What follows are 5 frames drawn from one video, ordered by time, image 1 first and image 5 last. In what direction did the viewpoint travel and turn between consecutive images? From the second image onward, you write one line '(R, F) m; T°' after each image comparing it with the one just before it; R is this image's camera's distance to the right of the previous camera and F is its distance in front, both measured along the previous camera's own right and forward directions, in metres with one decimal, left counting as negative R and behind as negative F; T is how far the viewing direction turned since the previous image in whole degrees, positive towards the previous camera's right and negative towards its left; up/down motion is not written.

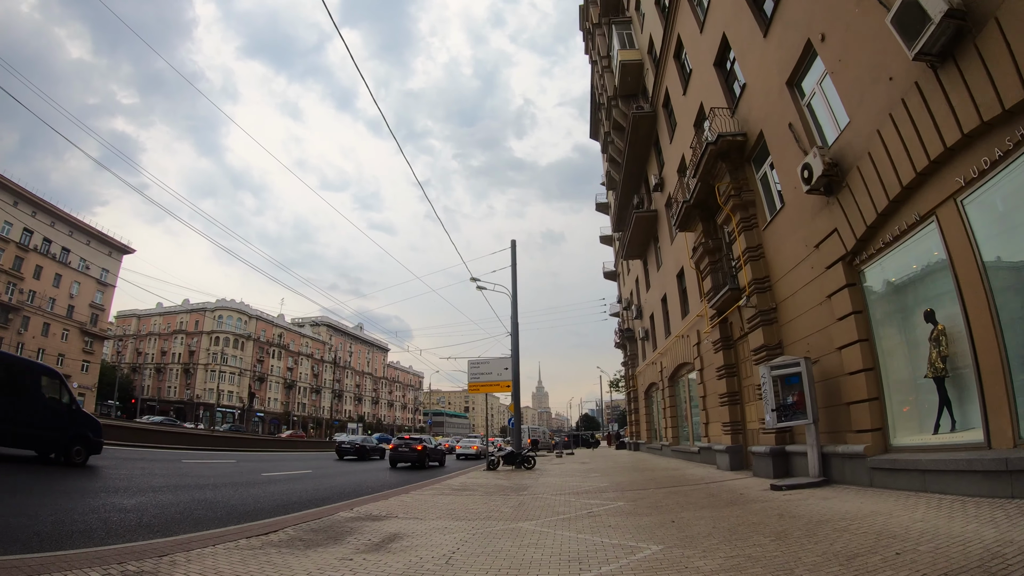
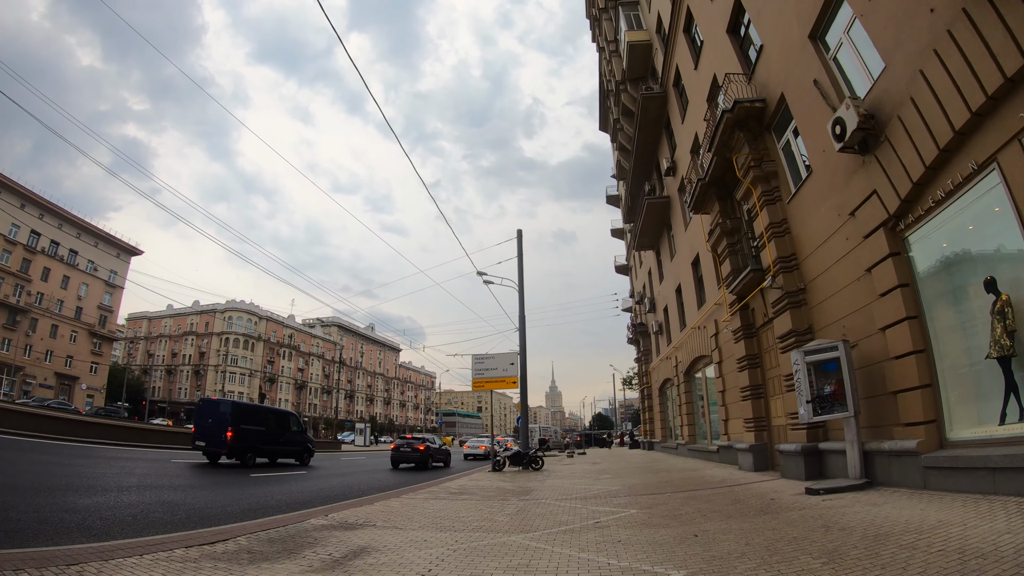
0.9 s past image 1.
(+0.3, +1.0) m; -1°
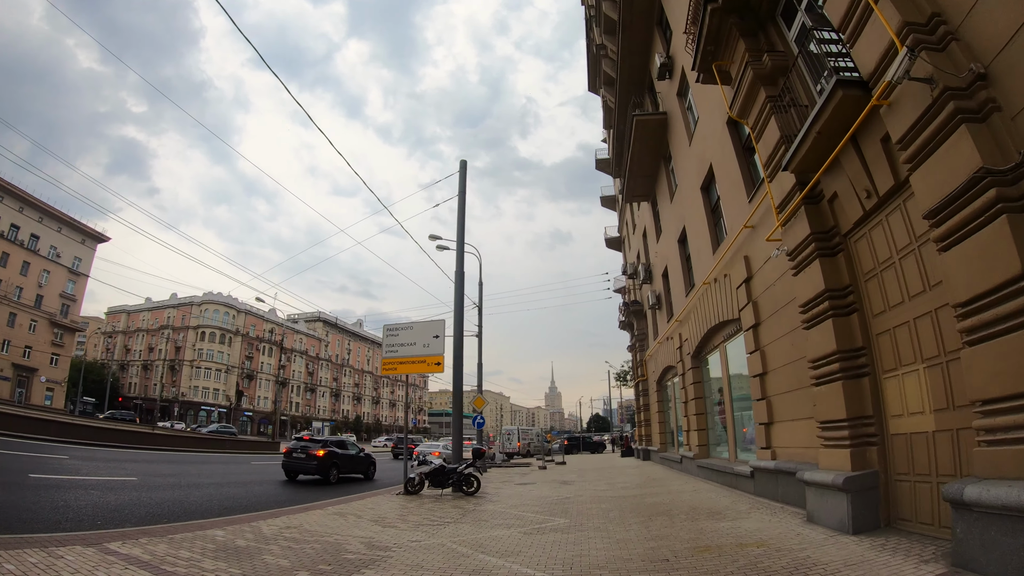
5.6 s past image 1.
(+1.8, +5.9) m; 0°
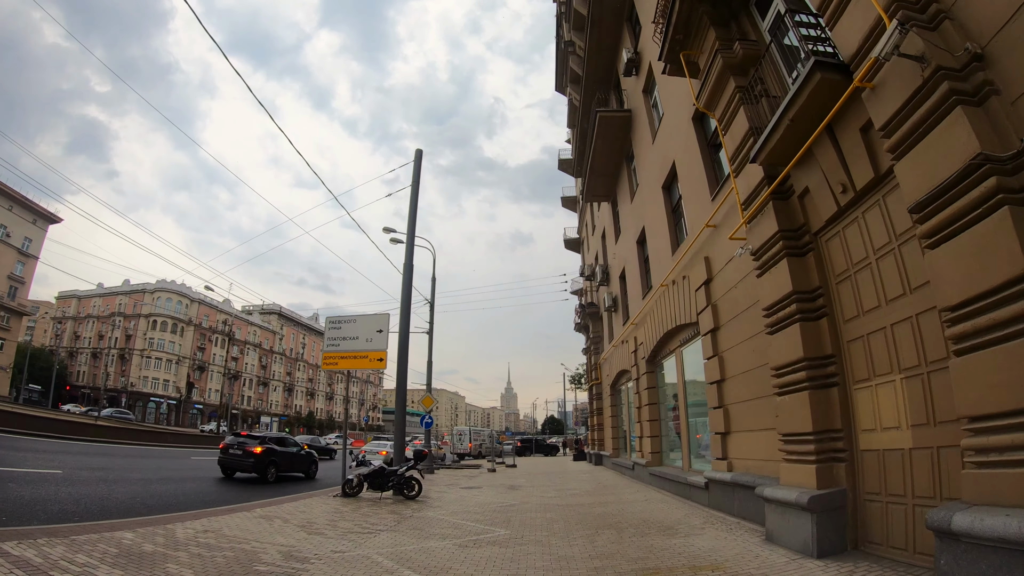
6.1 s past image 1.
(+0.2, +0.7) m; +5°
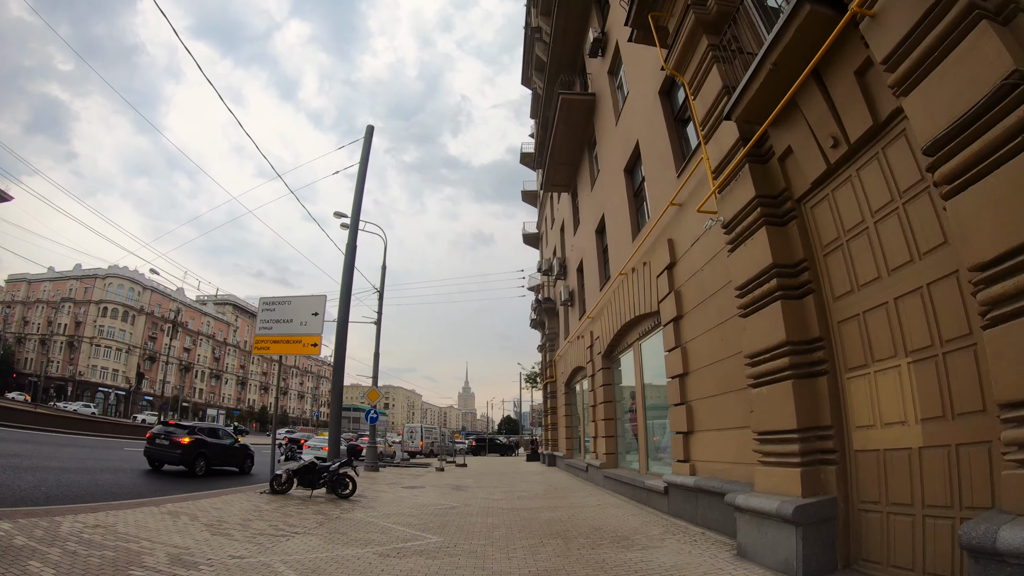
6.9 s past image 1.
(+0.2, +1.0) m; +4°
